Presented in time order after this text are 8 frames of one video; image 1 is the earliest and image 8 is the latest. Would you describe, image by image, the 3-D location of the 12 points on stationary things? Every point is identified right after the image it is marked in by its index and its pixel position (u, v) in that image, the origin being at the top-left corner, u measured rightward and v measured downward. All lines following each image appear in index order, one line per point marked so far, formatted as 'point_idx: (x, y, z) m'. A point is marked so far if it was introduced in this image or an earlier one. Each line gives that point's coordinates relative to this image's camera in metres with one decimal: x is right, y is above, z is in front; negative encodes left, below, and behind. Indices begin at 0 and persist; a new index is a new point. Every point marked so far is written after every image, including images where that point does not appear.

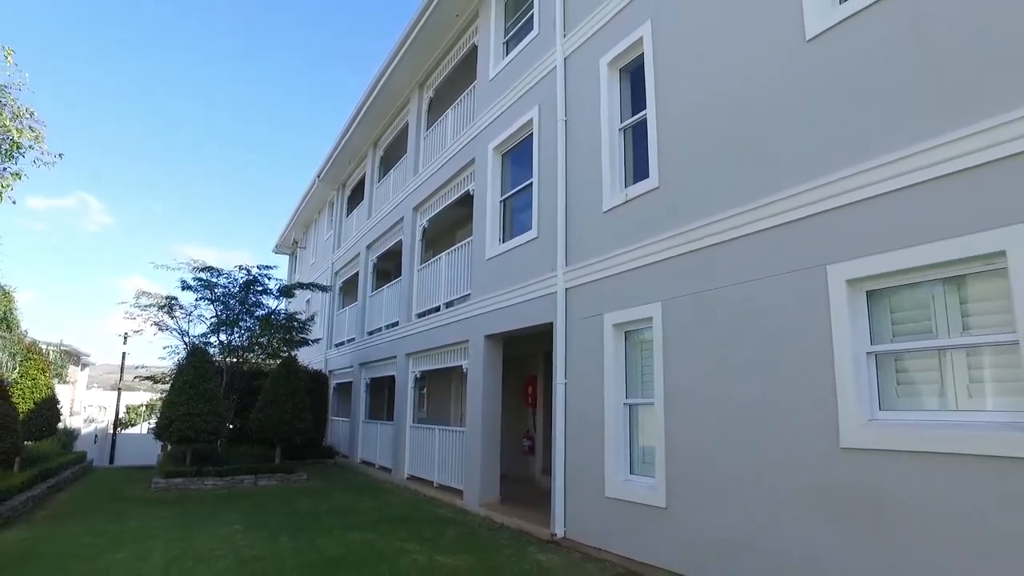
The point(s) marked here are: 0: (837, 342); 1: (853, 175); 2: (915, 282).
0: (+2.4, -0.4, +4.6) m
1: (+2.5, +0.8, +4.8) m
2: (+2.7, 0.0, +4.3) m
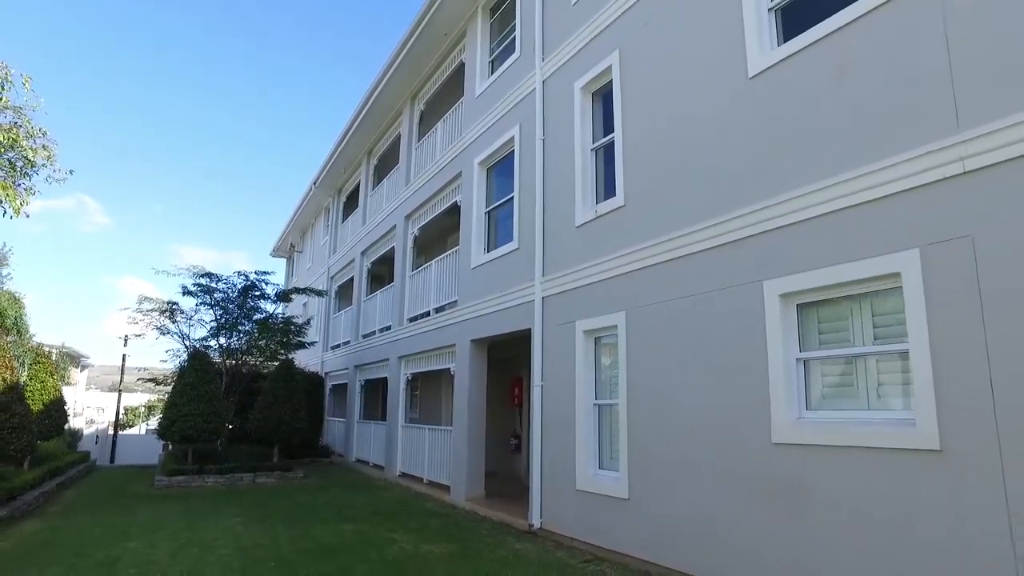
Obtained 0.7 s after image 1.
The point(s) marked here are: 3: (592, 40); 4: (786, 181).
0: (+2.1, -0.5, +5.2) m
1: (+2.3, +0.7, +5.4) m
2: (+2.5, -0.1, +4.9) m
3: (+1.0, +3.2, +8.2) m
4: (+2.3, +0.9, +5.4) m
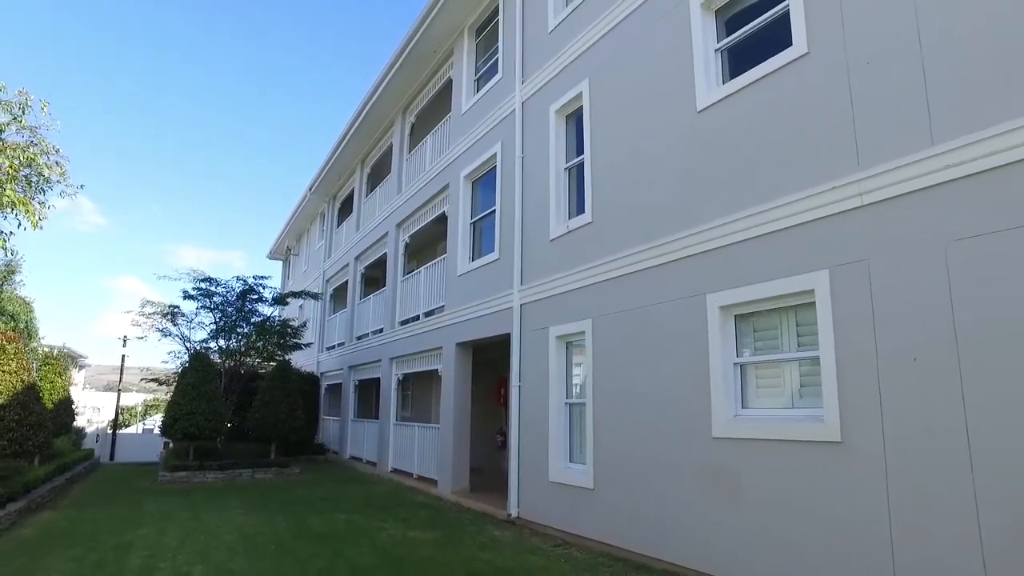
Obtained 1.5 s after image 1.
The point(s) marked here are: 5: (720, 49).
0: (+1.9, -0.6, +5.9) m
1: (+2.0, +0.6, +6.1) m
2: (+2.2, -0.2, +5.6) m
3: (+0.7, +3.0, +8.9) m
4: (+2.0, +0.8, +6.1) m
5: (+2.1, +2.4, +6.6) m
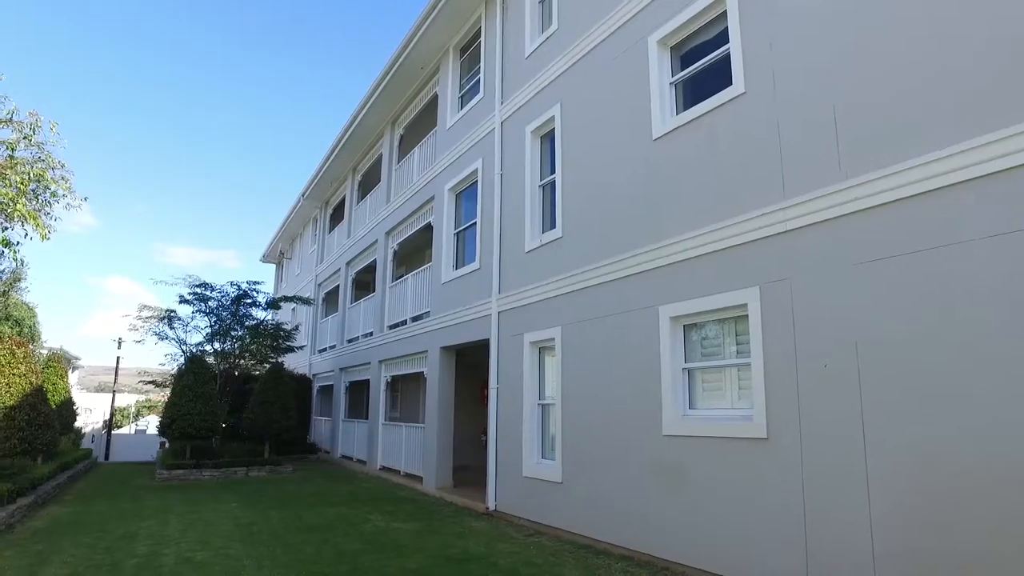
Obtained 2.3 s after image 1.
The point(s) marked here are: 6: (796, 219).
0: (+1.6, -0.7, +6.6) m
1: (+1.7, +0.5, +6.7) m
2: (+2.0, -0.3, +6.3) m
3: (+0.4, +2.9, +9.5) m
4: (+1.7, +0.6, +6.7) m
5: (+1.8, +2.3, +7.2) m
6: (+2.5, +0.6, +5.5) m
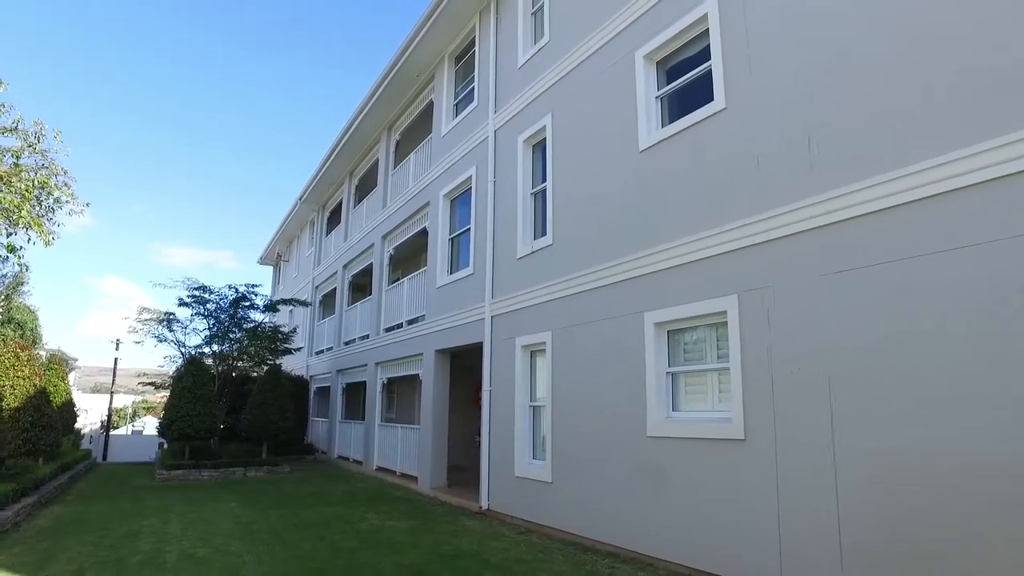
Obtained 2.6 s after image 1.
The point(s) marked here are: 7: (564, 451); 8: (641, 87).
0: (+1.5, -0.8, +6.9) m
1: (+1.6, +0.4, +7.0) m
2: (+1.9, -0.4, +6.6) m
3: (+0.3, +2.8, +9.8) m
4: (+1.6, +0.6, +7.0) m
5: (+1.7, +2.2, +7.5) m
6: (+2.4, +0.5, +5.7) m
7: (+0.7, -2.1, +8.0) m
8: (+1.5, +2.4, +7.5) m
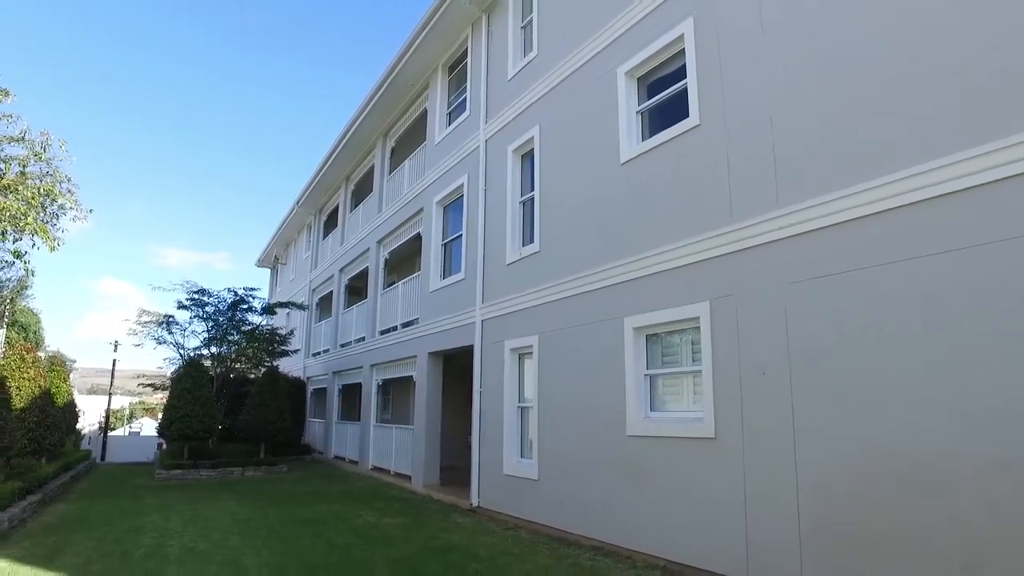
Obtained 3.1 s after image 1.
0: (+1.3, -0.9, +7.2) m
1: (+1.4, +0.3, +7.3) m
2: (+1.7, -0.5, +6.9) m
3: (+0.1, +2.8, +10.1) m
4: (+1.5, +0.5, +7.3) m
5: (+1.6, +2.2, +7.8) m
6: (+2.2, +0.5, +6.1) m
7: (+0.5, -2.1, +8.3) m
8: (+1.4, +2.3, +7.9) m
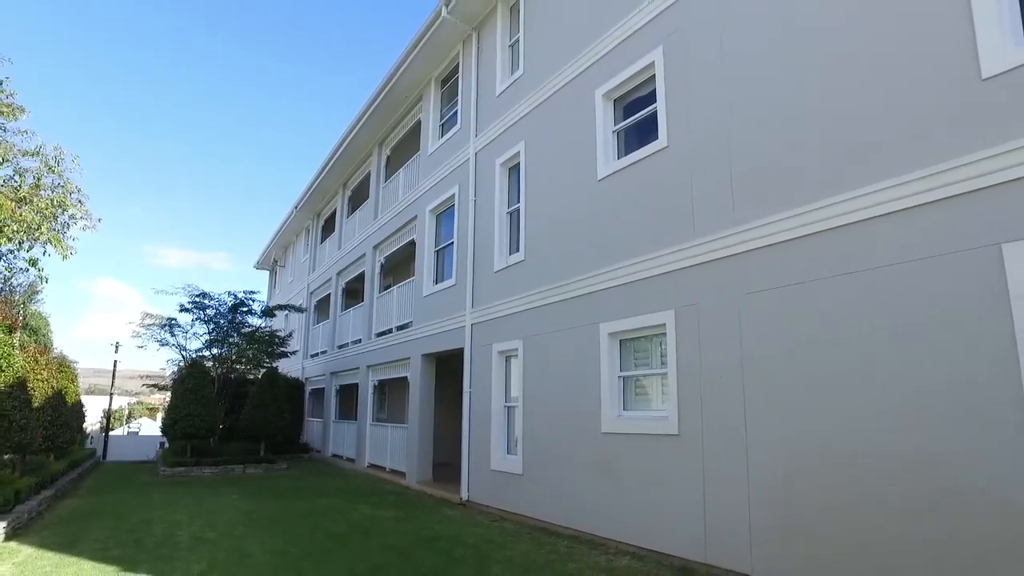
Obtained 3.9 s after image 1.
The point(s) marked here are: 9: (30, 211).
0: (+1.1, -1.0, +7.8) m
1: (+1.3, +0.2, +7.9) m
2: (+1.5, -0.6, +7.5) m
3: (-0.1, +2.7, +10.7) m
4: (+1.3, +0.4, +7.9) m
5: (+1.4, +2.1, +8.4) m
6: (+2.0, +0.4, +6.7) m
7: (+0.3, -2.2, +8.9) m
8: (+1.2, +2.2, +8.5) m
9: (-7.6, +1.2, +10.1) m
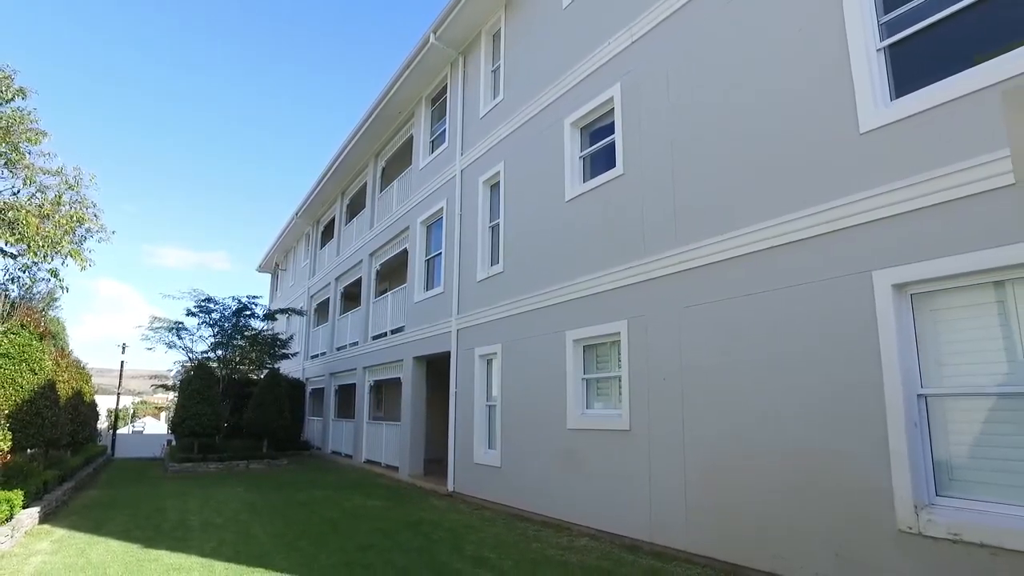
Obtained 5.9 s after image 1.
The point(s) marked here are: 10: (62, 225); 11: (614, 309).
0: (+0.8, -1.1, +8.7) m
1: (+0.9, +0.1, +8.8) m
2: (+1.2, -0.7, +8.4) m
3: (-0.4, +2.5, +11.6) m
4: (+0.9, +0.2, +8.8) m
5: (+1.0, +1.9, +9.3) m
6: (+1.7, +0.2, +7.6) m
7: (0.0, -2.4, +9.8) m
8: (+0.8, +2.1, +9.4) m
9: (-7.9, +1.0, +11.0) m
10: (-7.9, +1.1, +11.2) m
11: (+1.3, -0.2, +8.1) m
